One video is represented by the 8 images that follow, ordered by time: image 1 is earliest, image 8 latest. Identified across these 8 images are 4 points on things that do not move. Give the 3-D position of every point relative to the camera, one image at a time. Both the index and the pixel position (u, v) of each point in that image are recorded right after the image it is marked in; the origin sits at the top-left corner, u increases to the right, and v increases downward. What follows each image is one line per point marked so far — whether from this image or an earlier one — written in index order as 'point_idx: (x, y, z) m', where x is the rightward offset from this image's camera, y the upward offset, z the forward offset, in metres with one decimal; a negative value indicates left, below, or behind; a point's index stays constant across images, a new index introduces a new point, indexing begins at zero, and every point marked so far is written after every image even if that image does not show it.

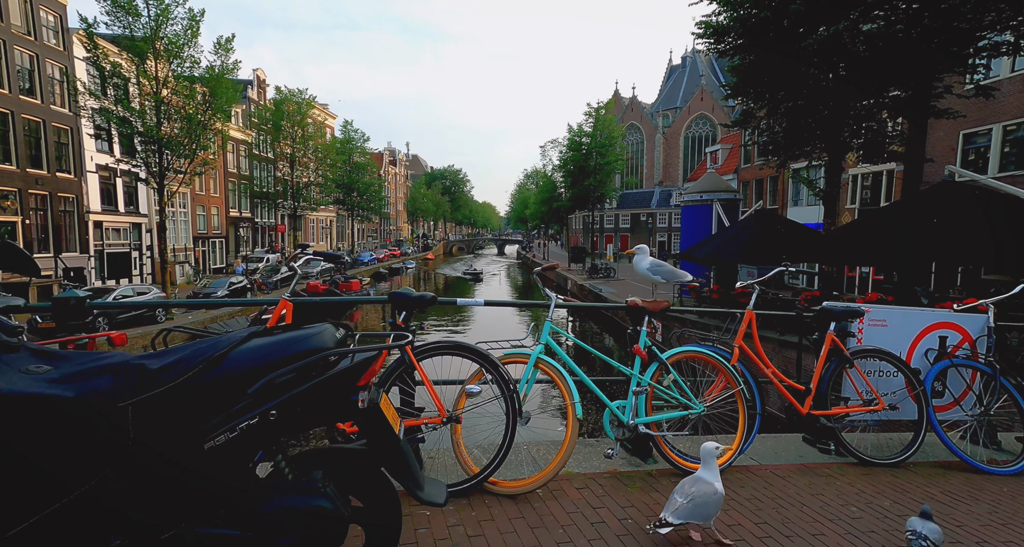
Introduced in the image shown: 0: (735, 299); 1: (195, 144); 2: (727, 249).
0: (+4.6, -0.6, +12.0) m
1: (-9.8, +4.1, +18.3) m
2: (+4.1, +0.5, +11.1) m
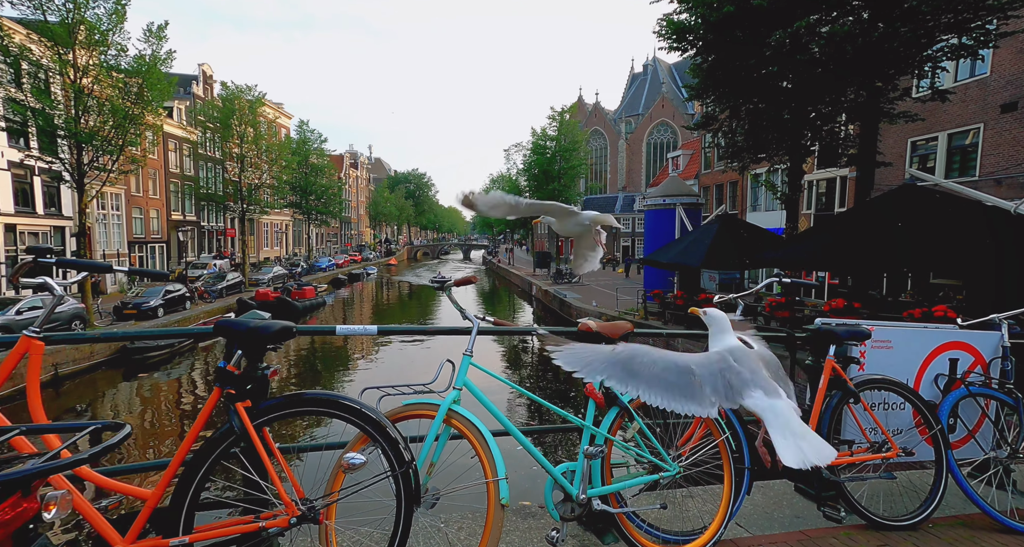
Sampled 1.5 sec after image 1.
0: (+3.7, -0.7, +11.4) m
1: (-11.1, +3.9, +16.8) m
2: (+3.2, +0.3, +10.5) m
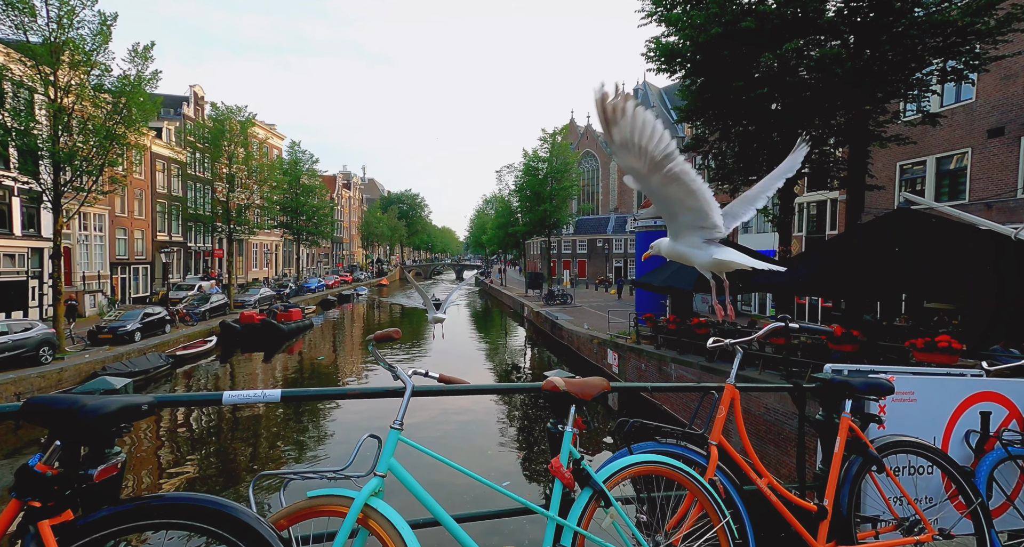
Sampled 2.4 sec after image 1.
0: (+3.5, -1.2, +11.0) m
1: (-11.4, +3.2, +16.4) m
2: (+3.0, -0.1, +10.1) m
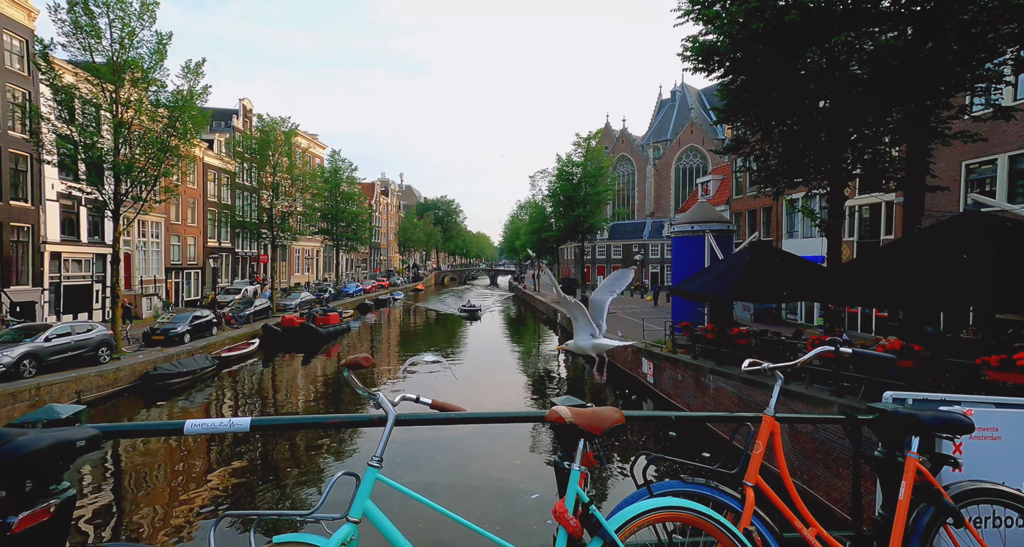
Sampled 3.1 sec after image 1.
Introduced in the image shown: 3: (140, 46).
0: (+4.2, -1.3, +10.9) m
1: (-10.4, +3.1, +17.2) m
2: (+3.6, -0.2, +10.1) m
3: (-10.6, +6.5, +16.8) m
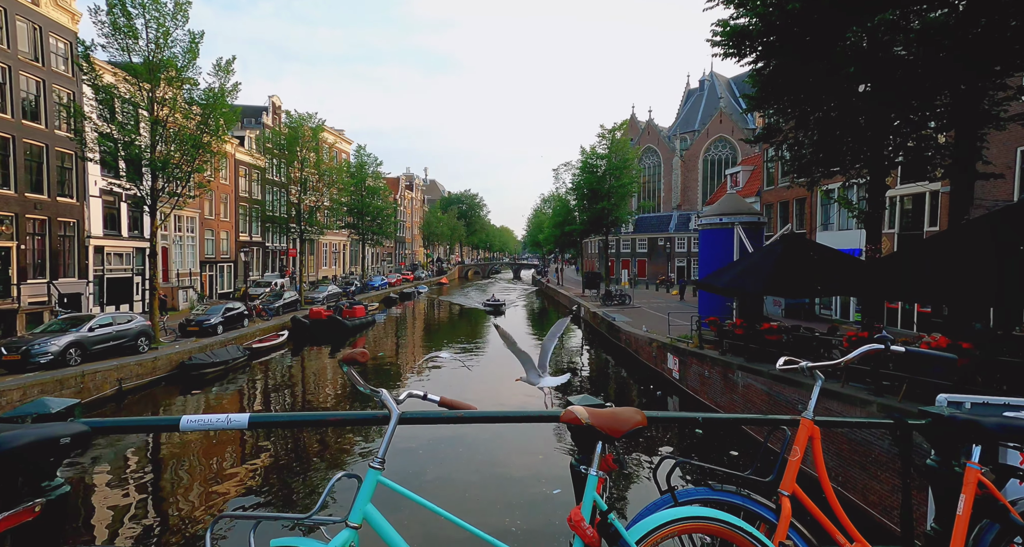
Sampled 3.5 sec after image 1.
0: (+4.7, -1.1, +10.9) m
1: (-9.6, +3.3, +17.7) m
2: (+4.1, -0.1, +10.0) m
3: (-9.9, +6.7, +17.2) m
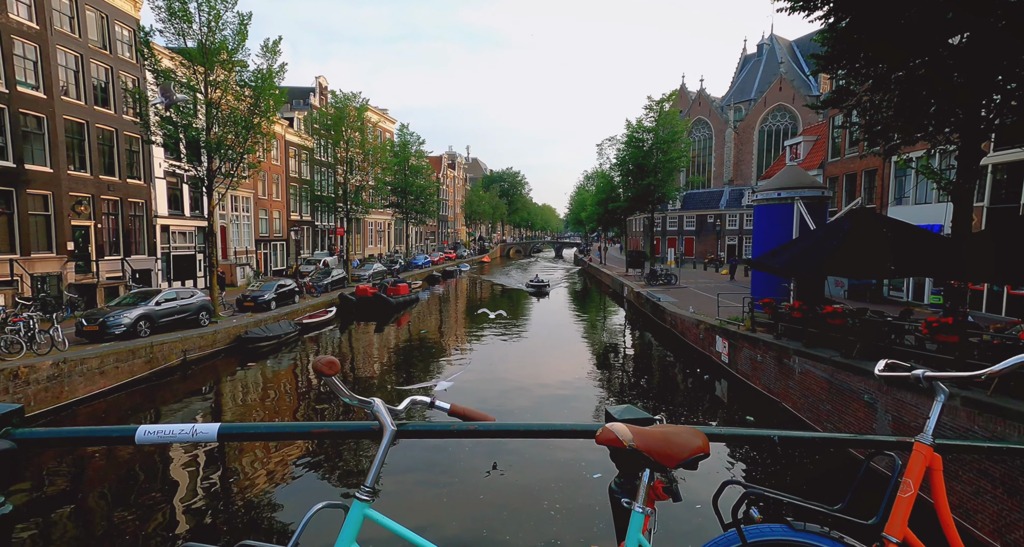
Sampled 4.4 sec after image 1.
0: (+5.4, -0.8, +10.3) m
1: (-8.4, +3.9, +17.9) m
2: (+4.8, +0.3, +9.4) m
3: (-8.7, +7.4, +17.4) m
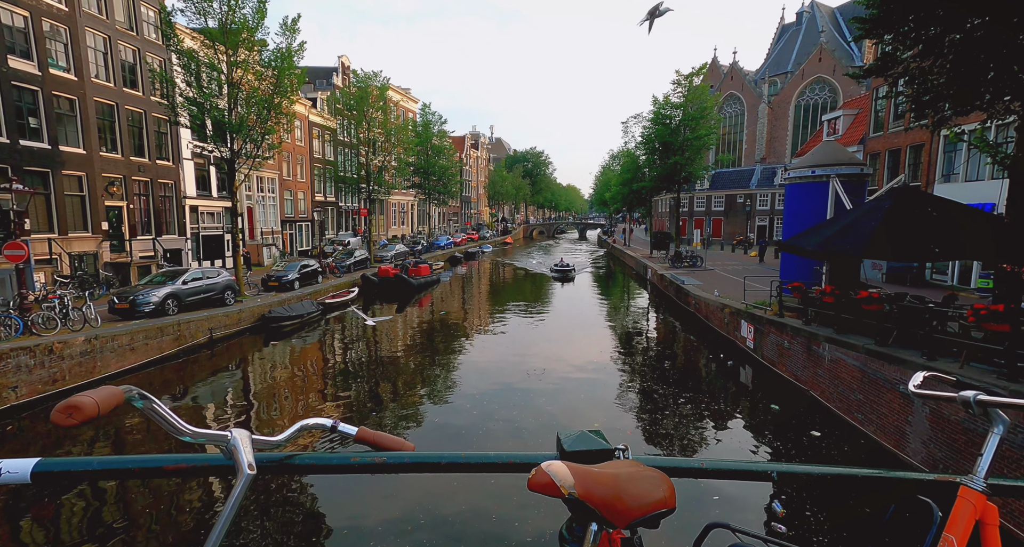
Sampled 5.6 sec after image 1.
0: (+5.7, -0.5, +9.9) m
1: (-7.7, +4.6, +17.9) m
2: (+5.1, +0.5, +9.0) m
3: (-8.0, +7.9, +17.2) m
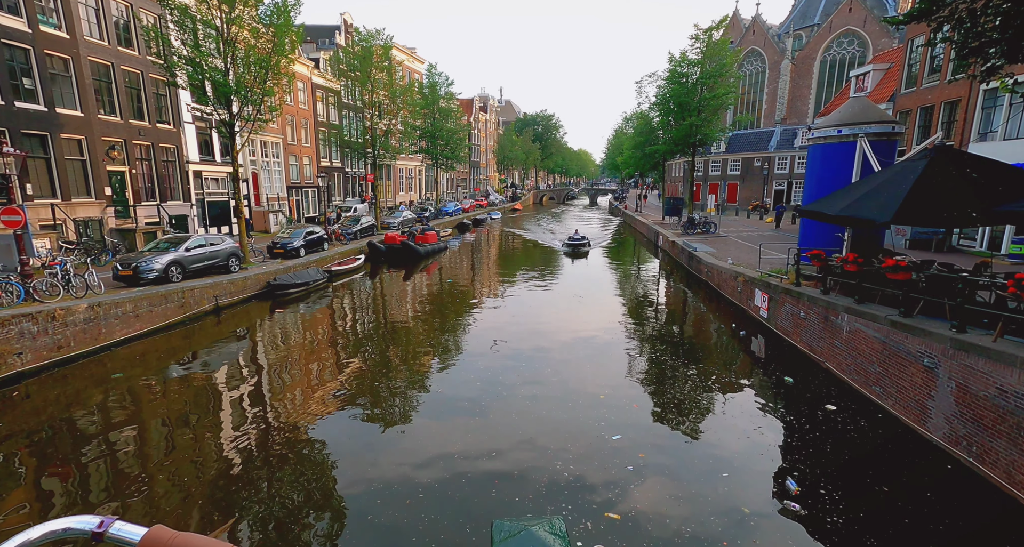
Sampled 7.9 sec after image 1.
0: (+5.8, 0.0, +9.5) m
1: (-7.5, +5.6, +17.4) m
2: (+5.2, +1.0, +8.6) m
3: (-7.8, +8.9, +16.6) m
